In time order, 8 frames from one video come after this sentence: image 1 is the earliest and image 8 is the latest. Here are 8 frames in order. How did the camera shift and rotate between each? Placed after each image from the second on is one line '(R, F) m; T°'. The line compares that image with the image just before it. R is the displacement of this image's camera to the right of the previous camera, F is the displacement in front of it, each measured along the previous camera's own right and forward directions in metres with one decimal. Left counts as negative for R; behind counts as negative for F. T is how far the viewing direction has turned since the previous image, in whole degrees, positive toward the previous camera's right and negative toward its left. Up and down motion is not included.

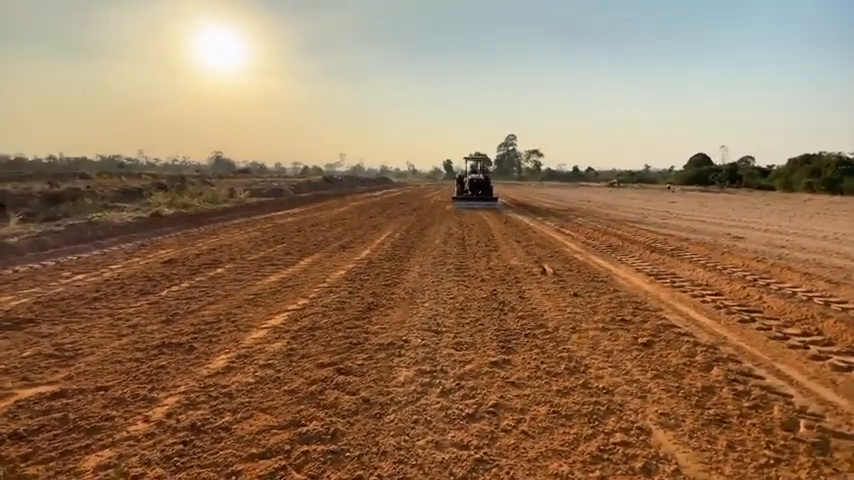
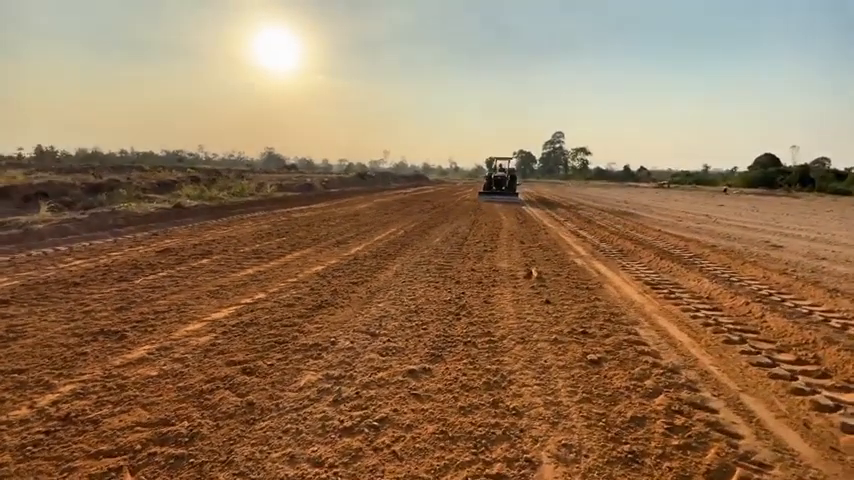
(+1.4, +0.4) m; -6°
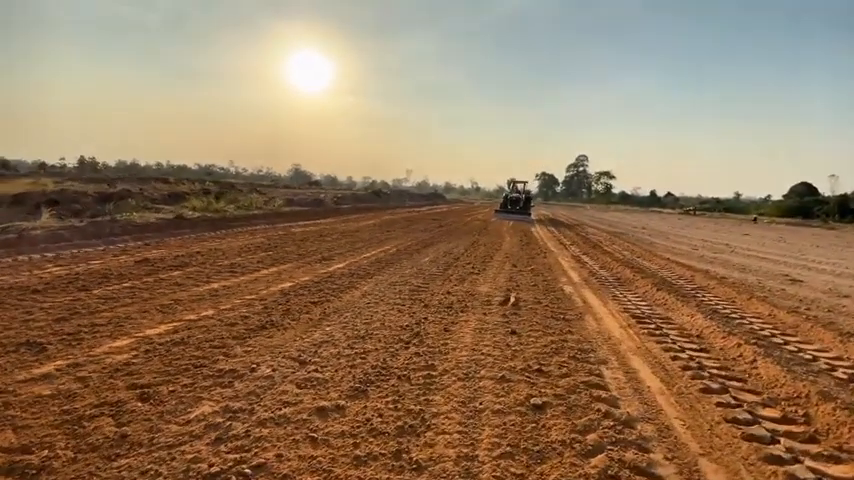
(+1.0, +0.5) m; -3°
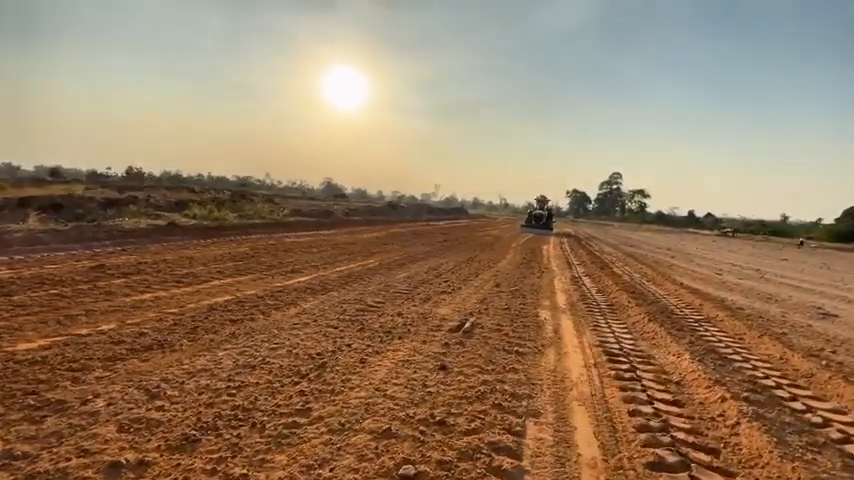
(+1.5, +1.0) m; -4°
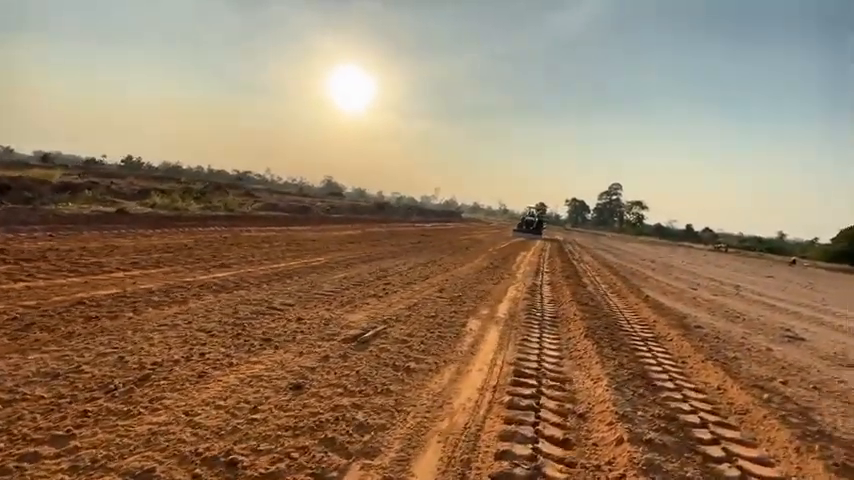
(+1.5, +0.9) m; 0°
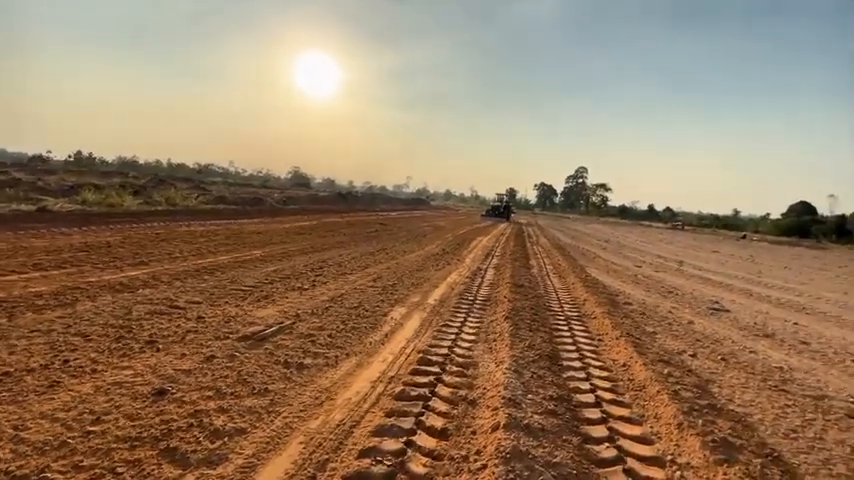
(+1.0, +0.2) m; +4°
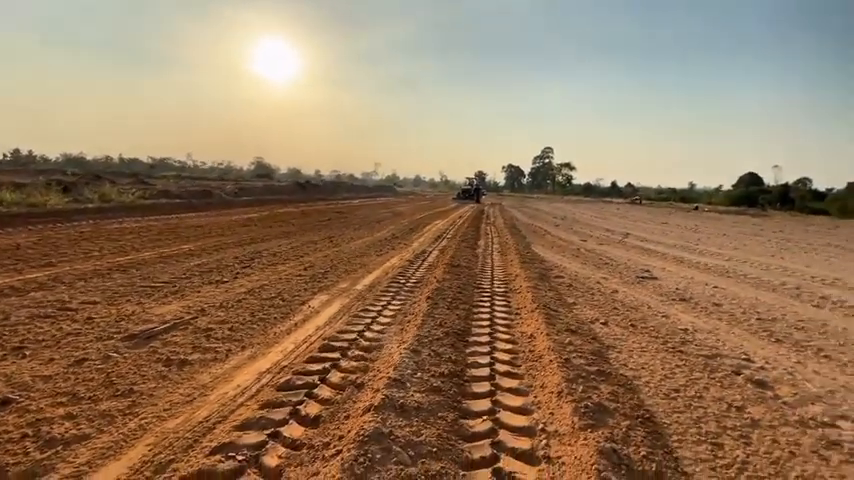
(+1.0, +0.2) m; +4°
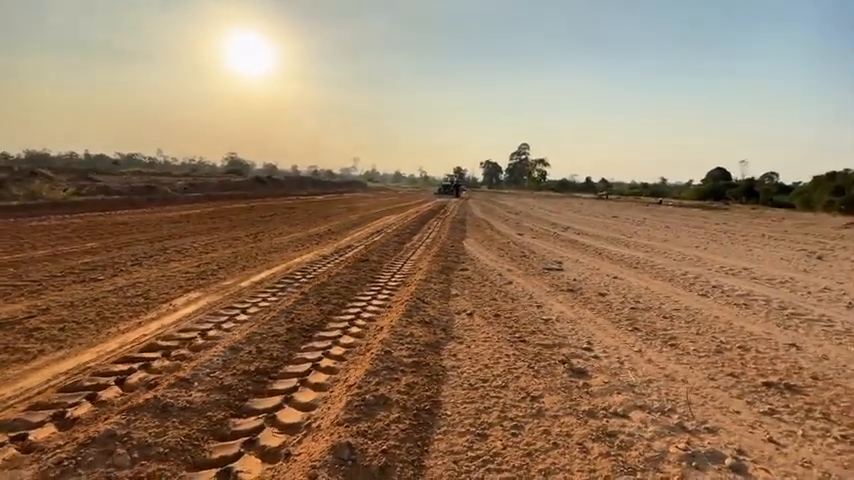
(+1.8, +0.1) m; +2°
